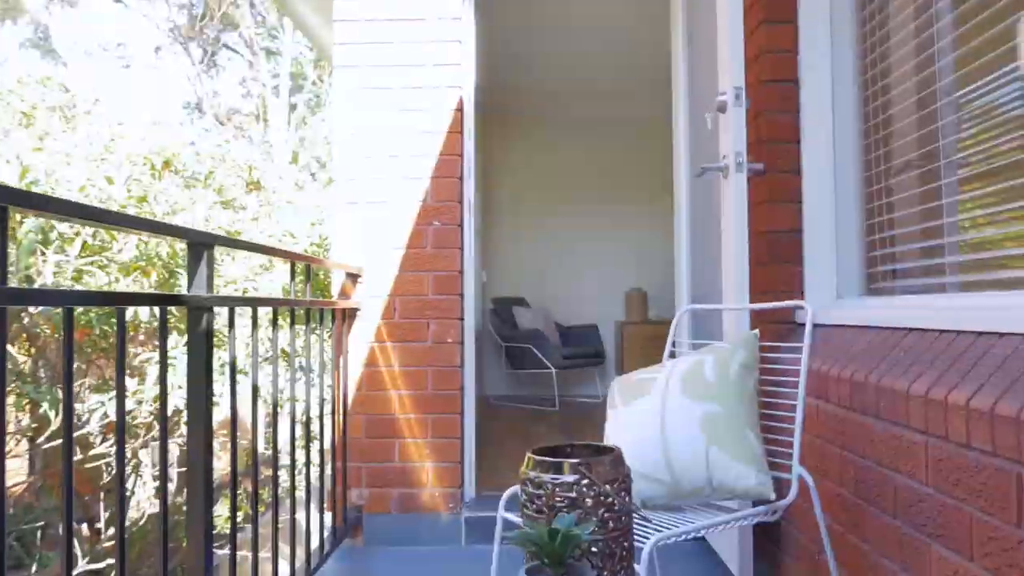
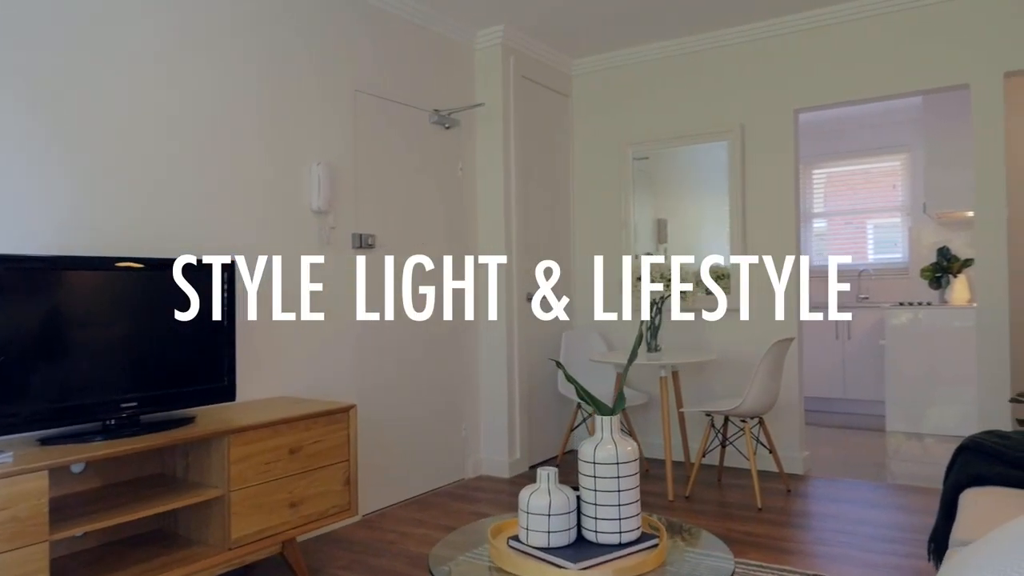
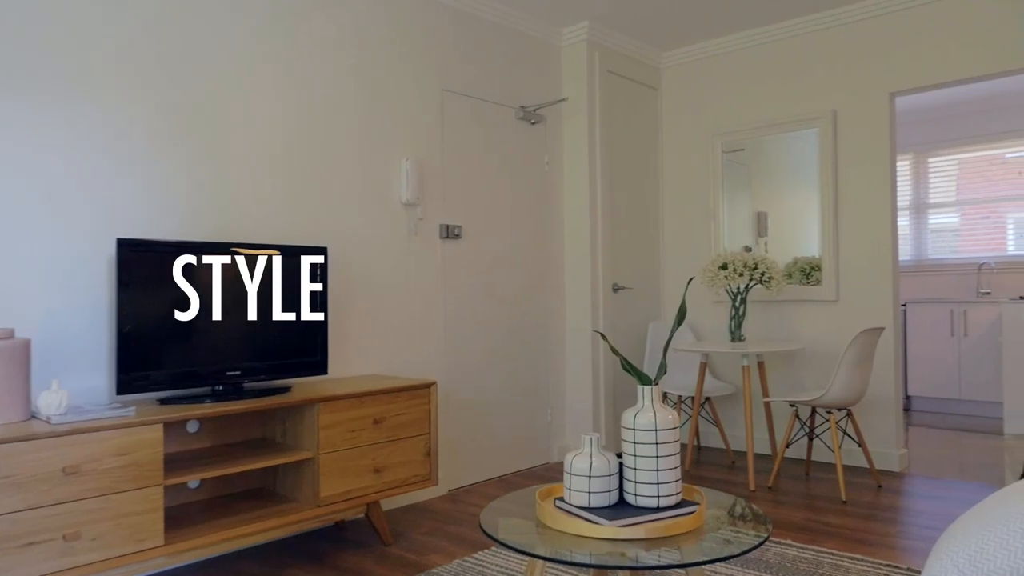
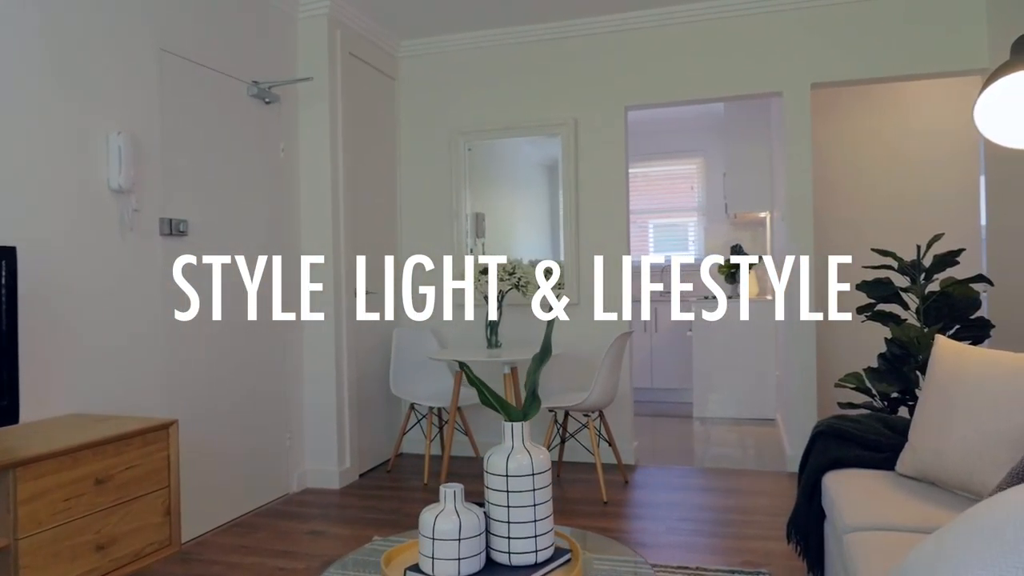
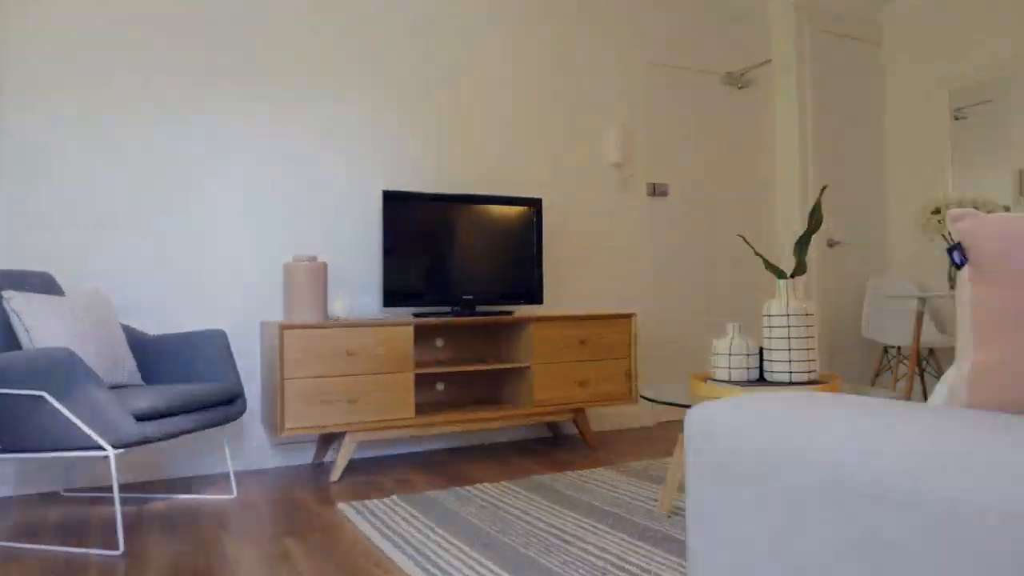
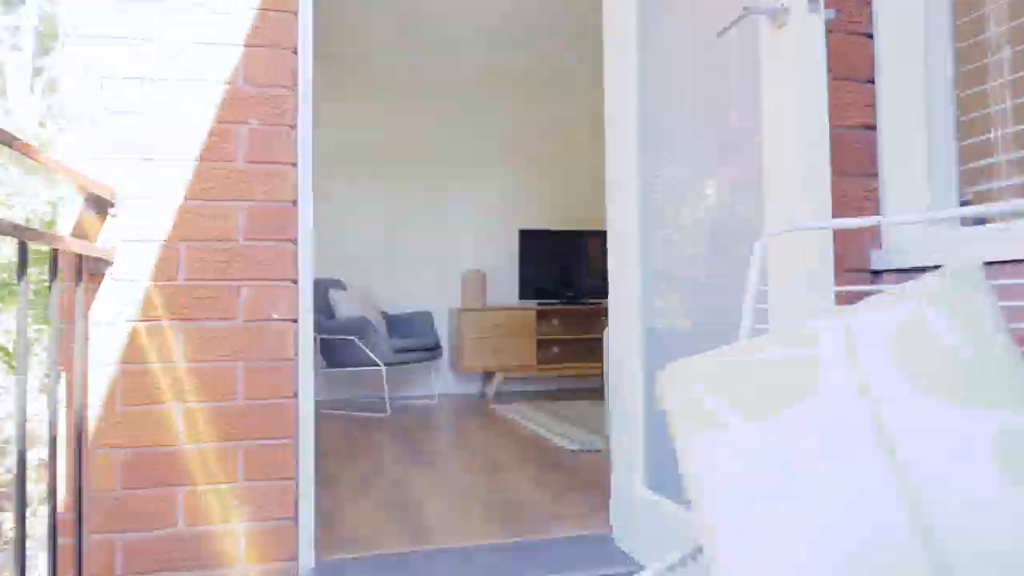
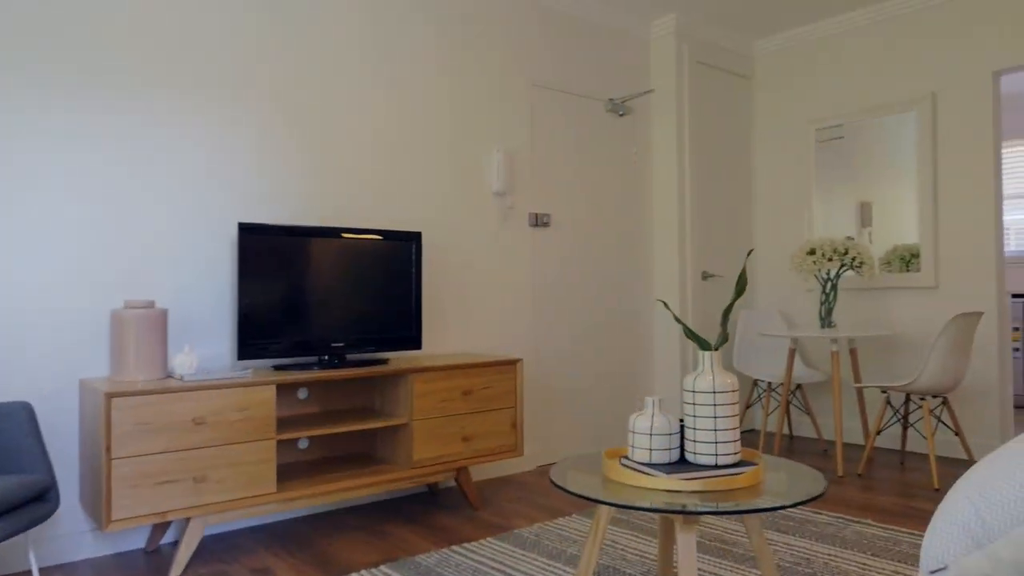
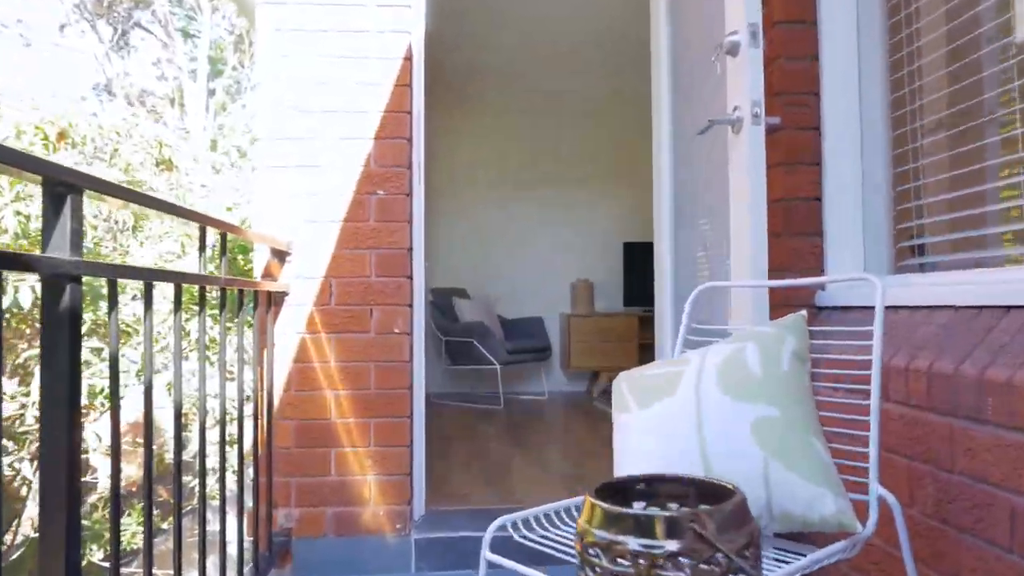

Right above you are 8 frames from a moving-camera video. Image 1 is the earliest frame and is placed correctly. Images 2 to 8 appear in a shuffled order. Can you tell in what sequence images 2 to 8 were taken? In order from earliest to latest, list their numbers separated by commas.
8, 6, 5, 7, 3, 2, 4
